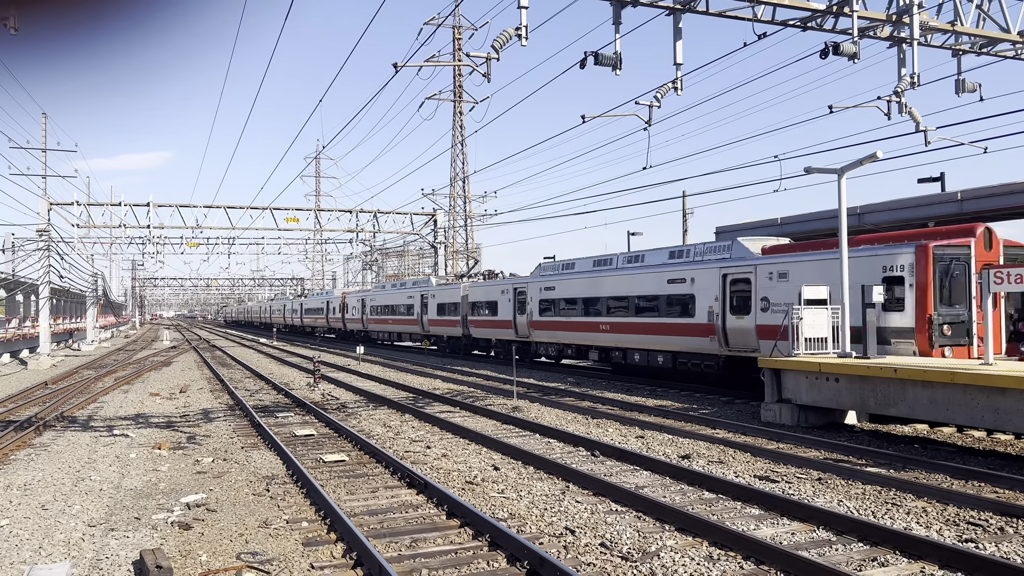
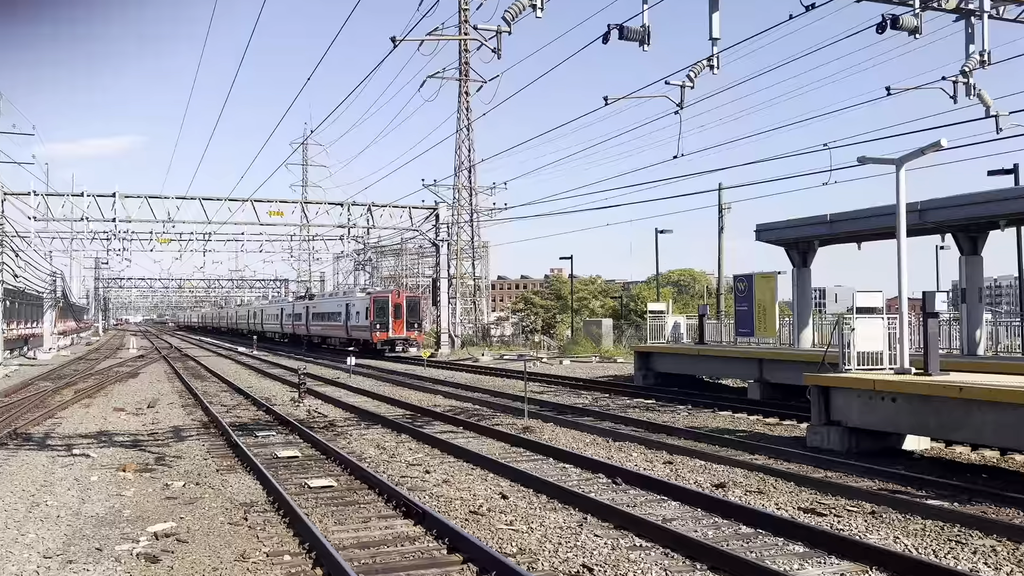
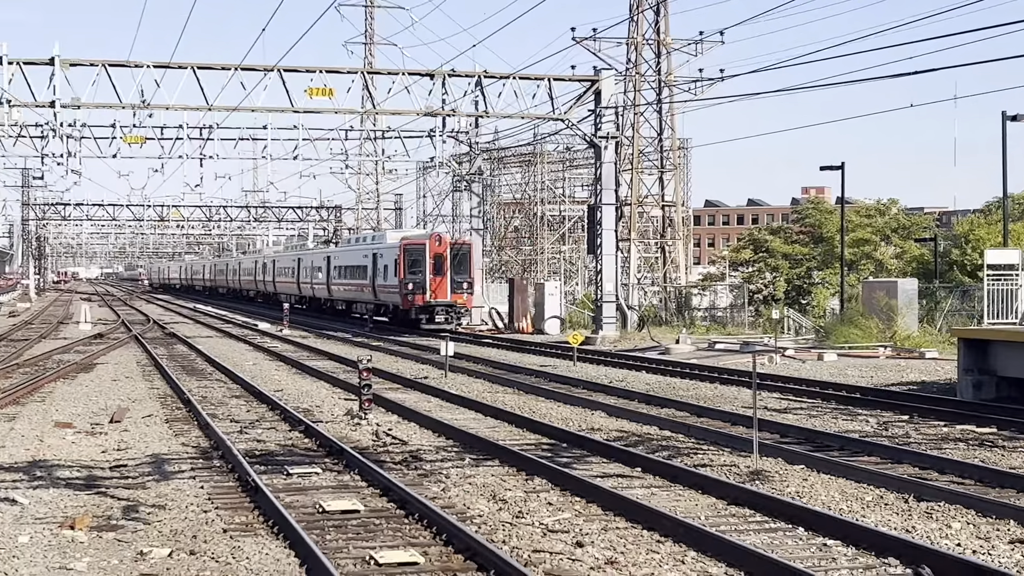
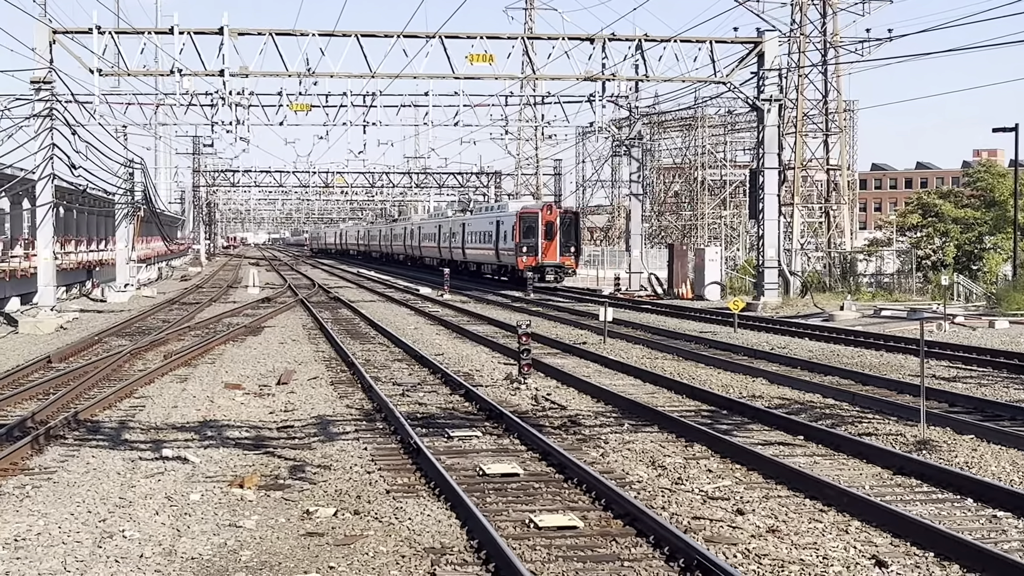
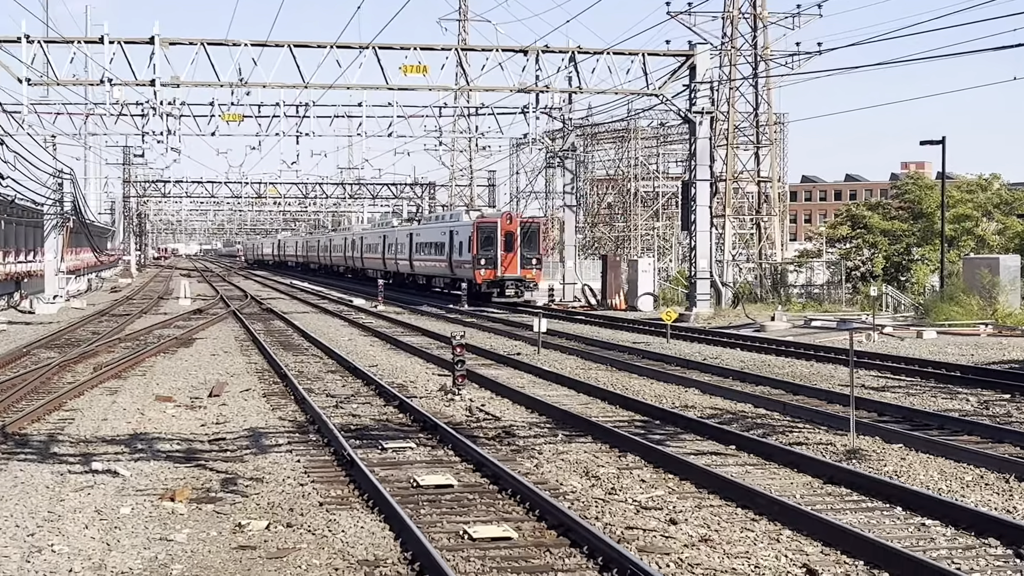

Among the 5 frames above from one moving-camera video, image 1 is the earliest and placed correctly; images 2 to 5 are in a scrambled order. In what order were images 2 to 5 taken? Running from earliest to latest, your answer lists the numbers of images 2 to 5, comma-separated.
2, 3, 5, 4
